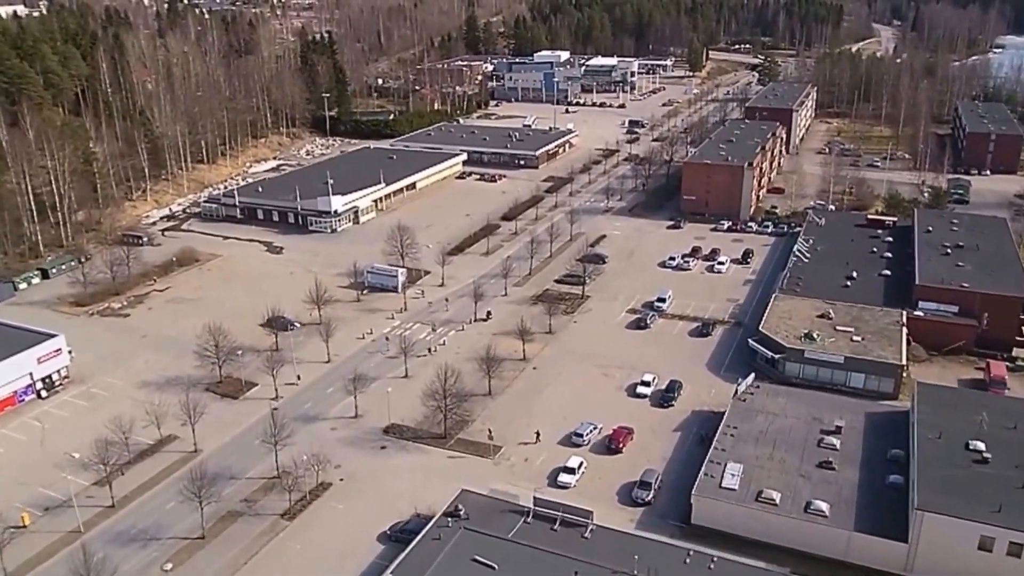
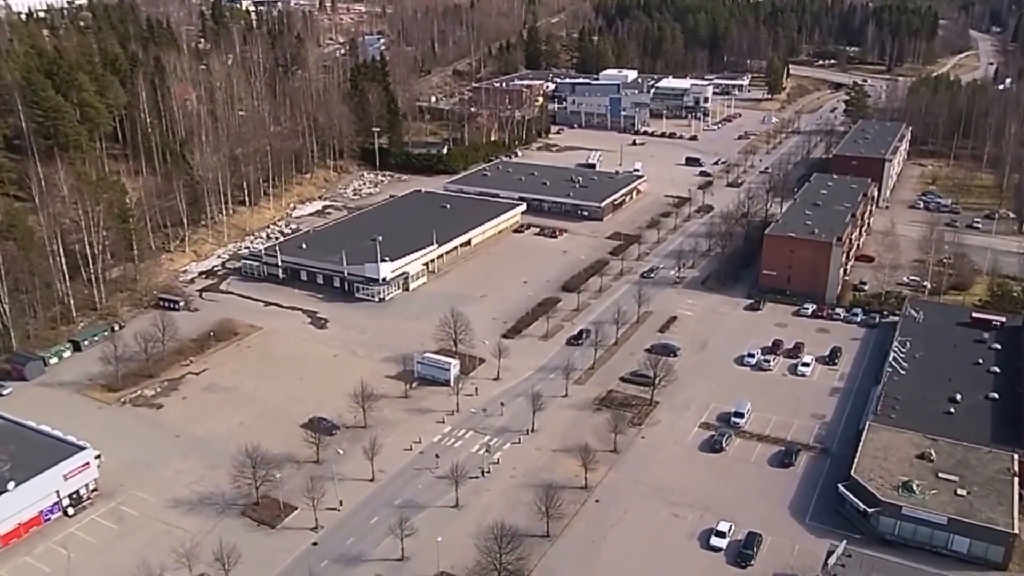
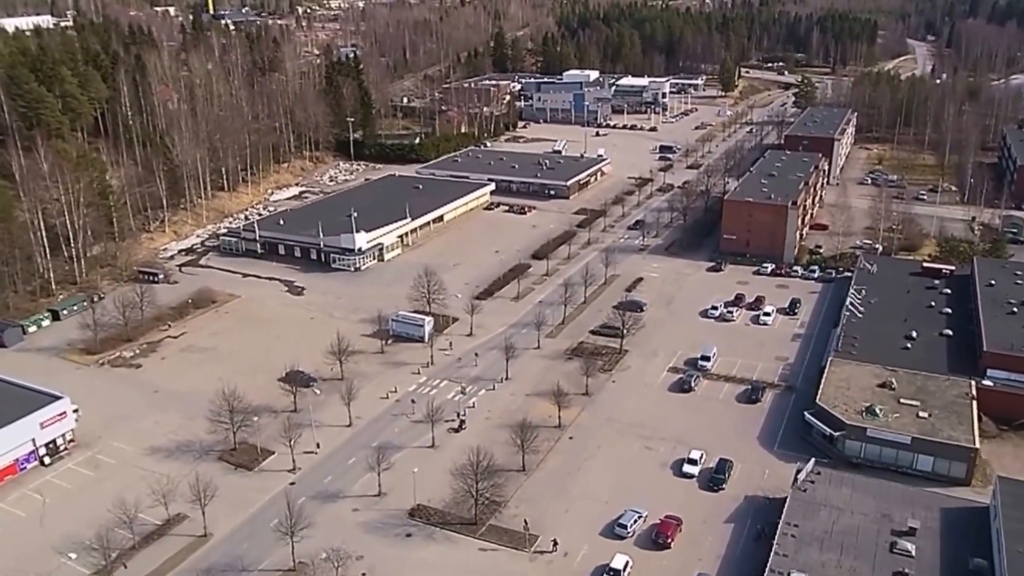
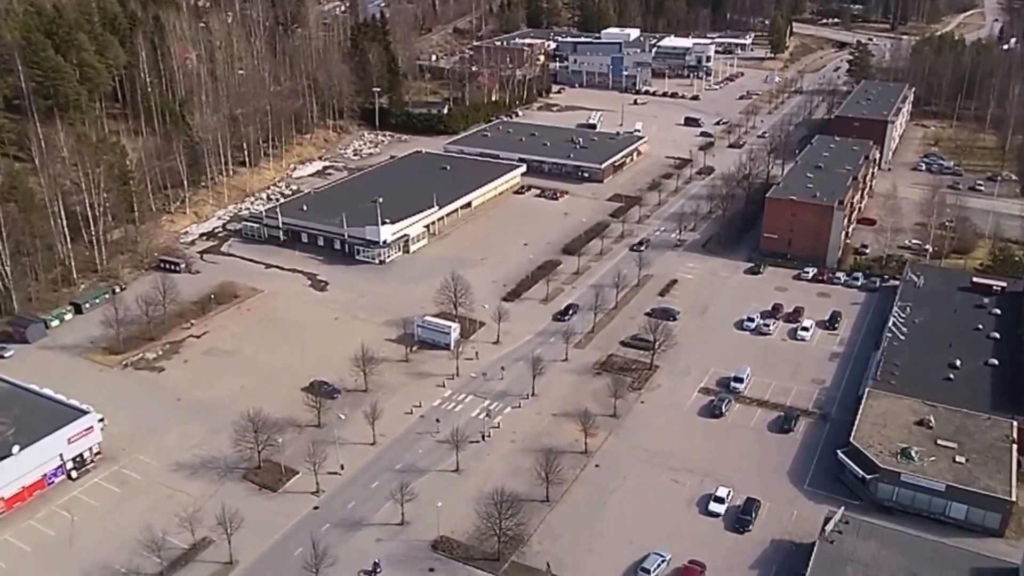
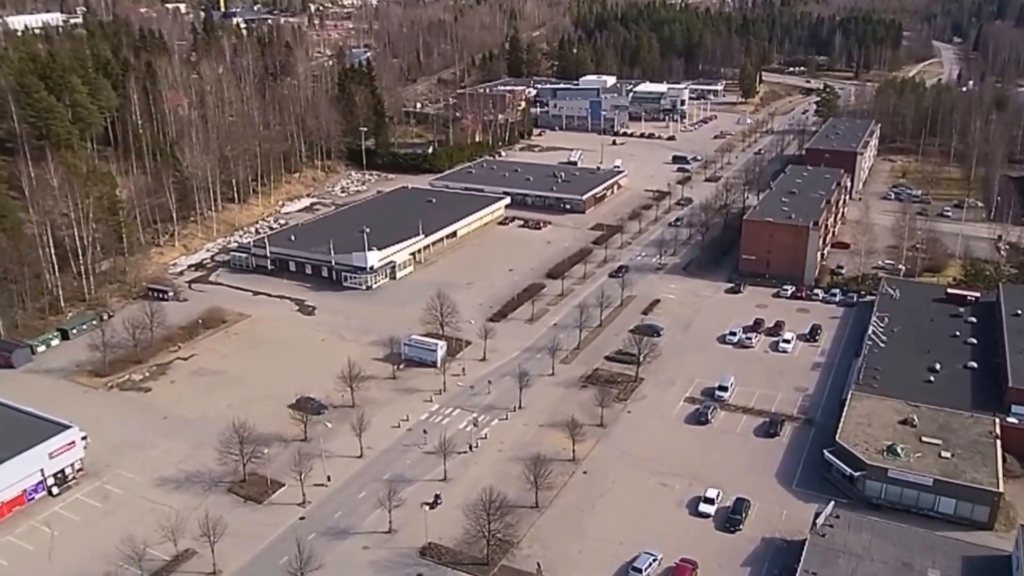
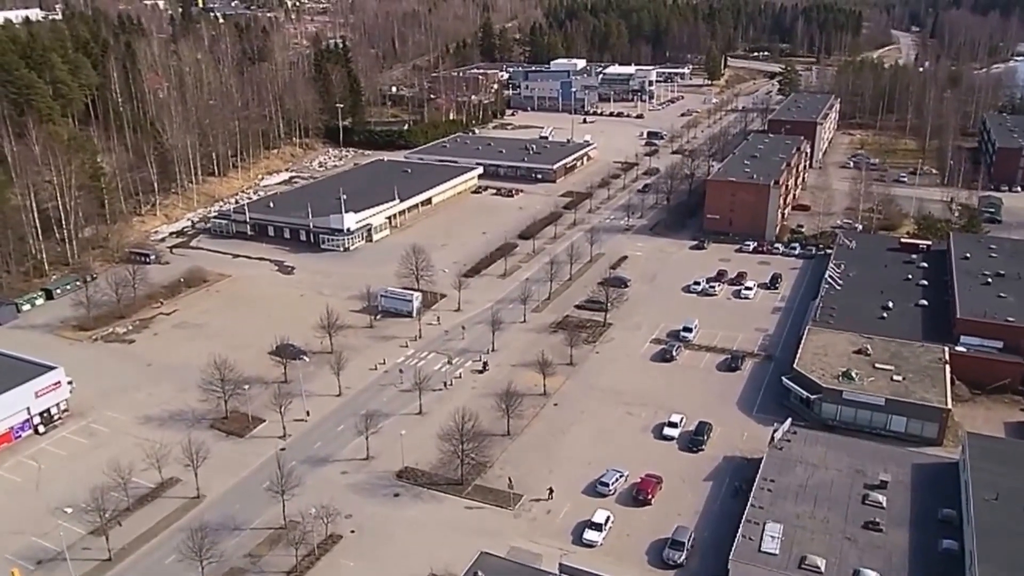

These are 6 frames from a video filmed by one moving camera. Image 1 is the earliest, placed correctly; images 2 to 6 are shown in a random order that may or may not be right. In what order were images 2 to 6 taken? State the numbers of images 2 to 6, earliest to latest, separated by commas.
6, 3, 5, 2, 4
